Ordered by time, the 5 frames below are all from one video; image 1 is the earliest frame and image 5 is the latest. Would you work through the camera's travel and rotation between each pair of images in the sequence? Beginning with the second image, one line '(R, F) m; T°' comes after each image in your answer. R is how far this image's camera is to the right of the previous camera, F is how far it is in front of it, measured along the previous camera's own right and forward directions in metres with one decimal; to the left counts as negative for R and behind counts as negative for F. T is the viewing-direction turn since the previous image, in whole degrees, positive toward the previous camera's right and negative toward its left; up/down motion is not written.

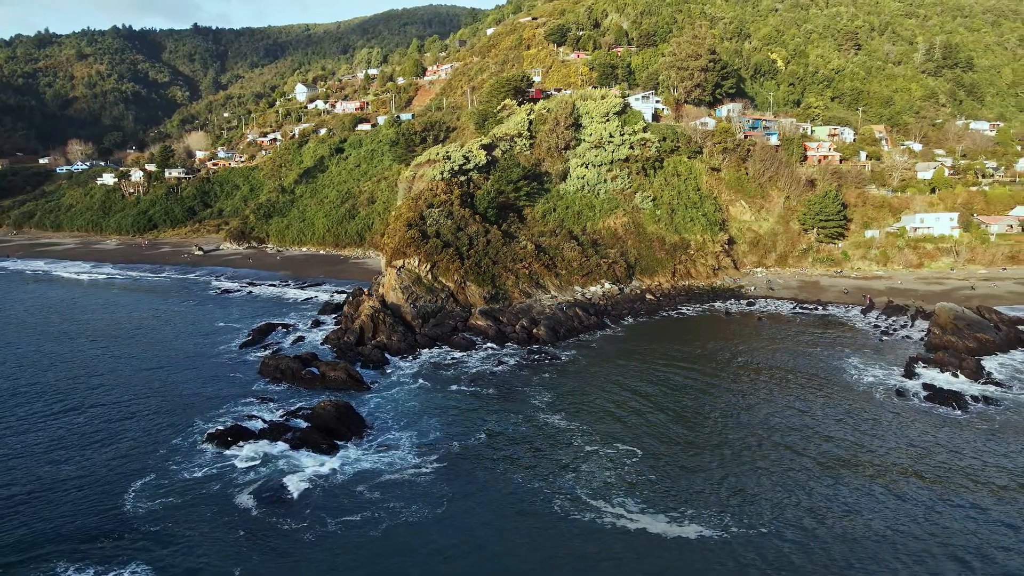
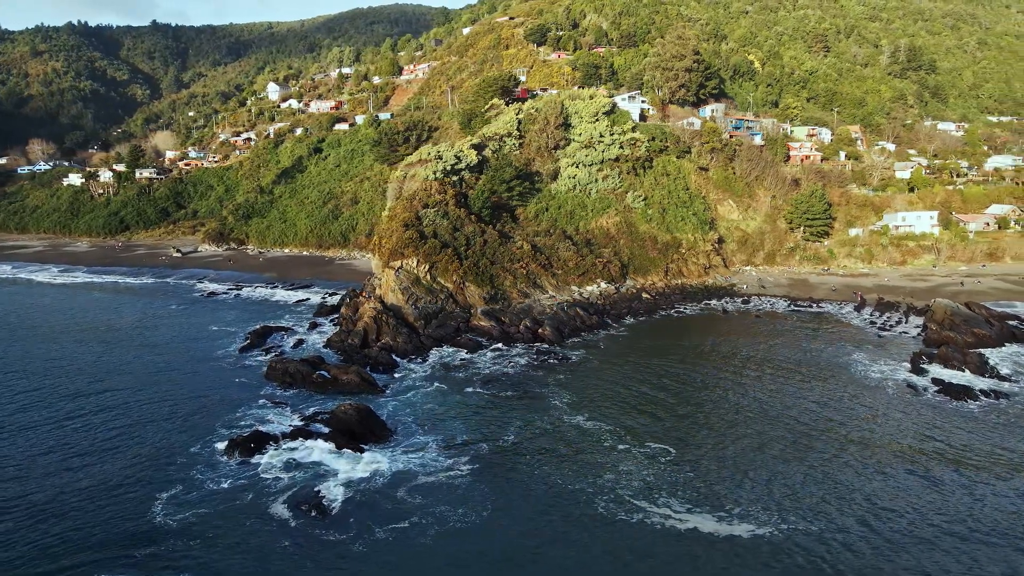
(-1.7, +0.3) m; +2°
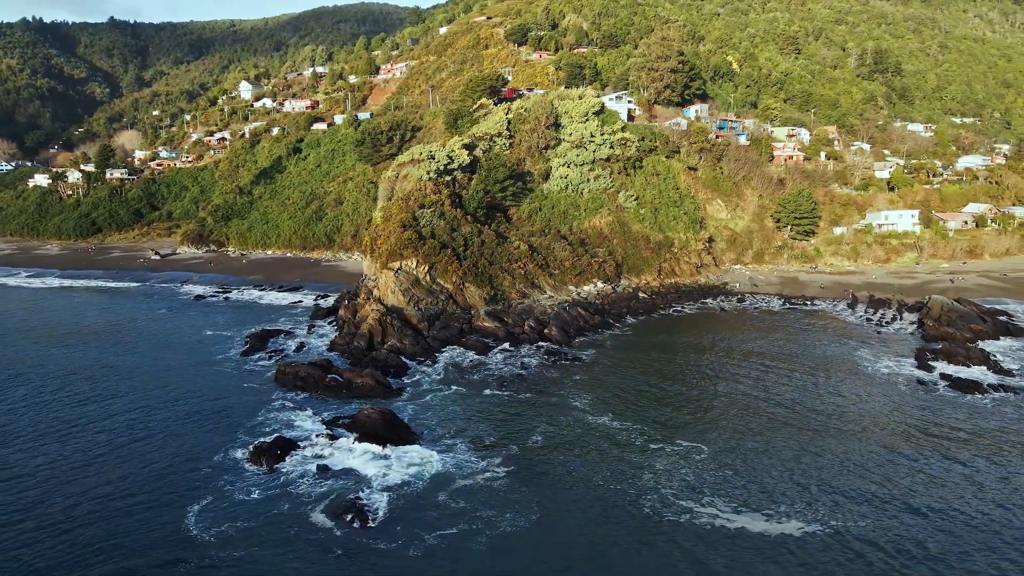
(-1.7, +0.2) m; +2°
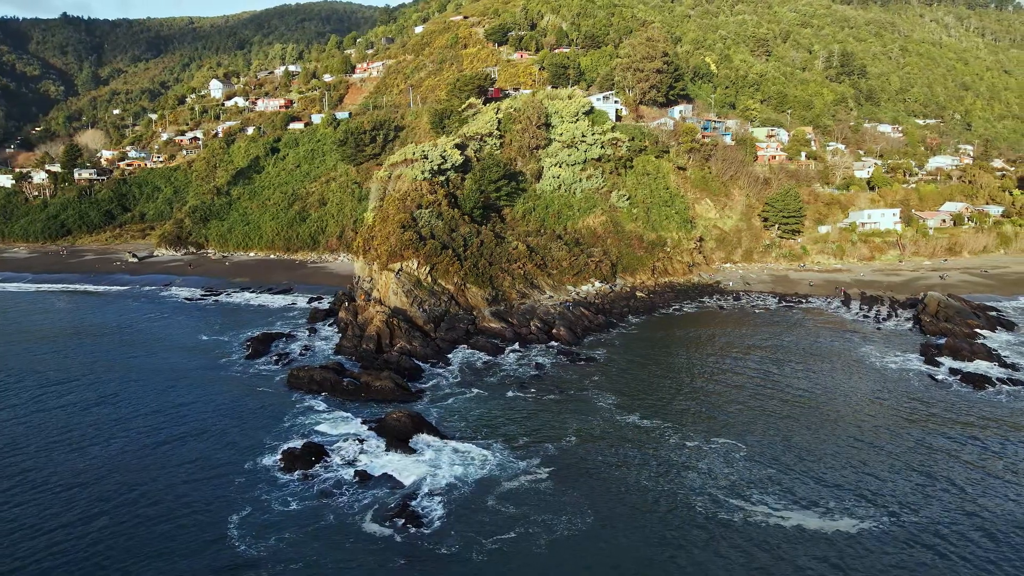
(-1.9, +0.2) m; +2°
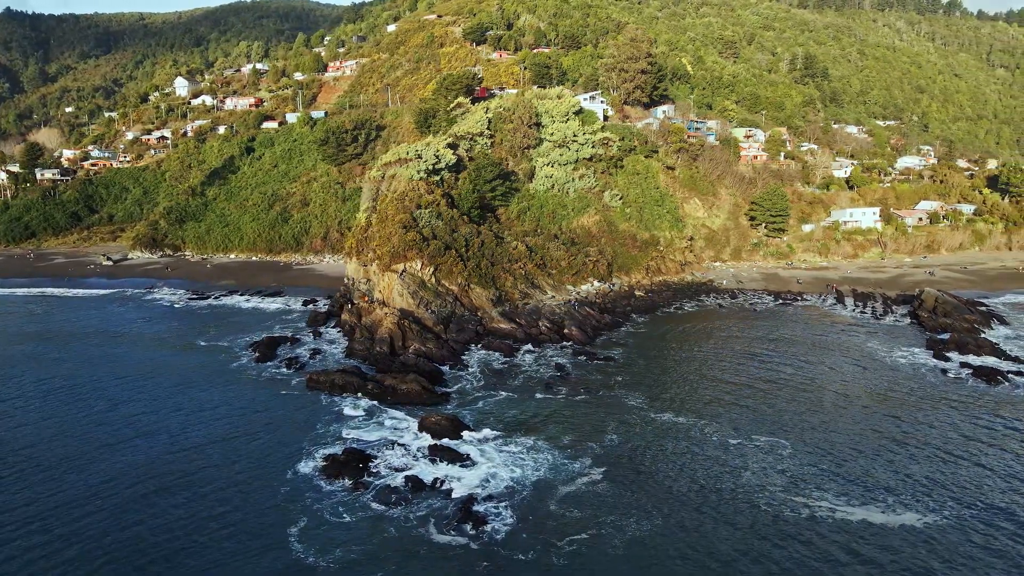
(-2.3, +0.2) m; +3°
